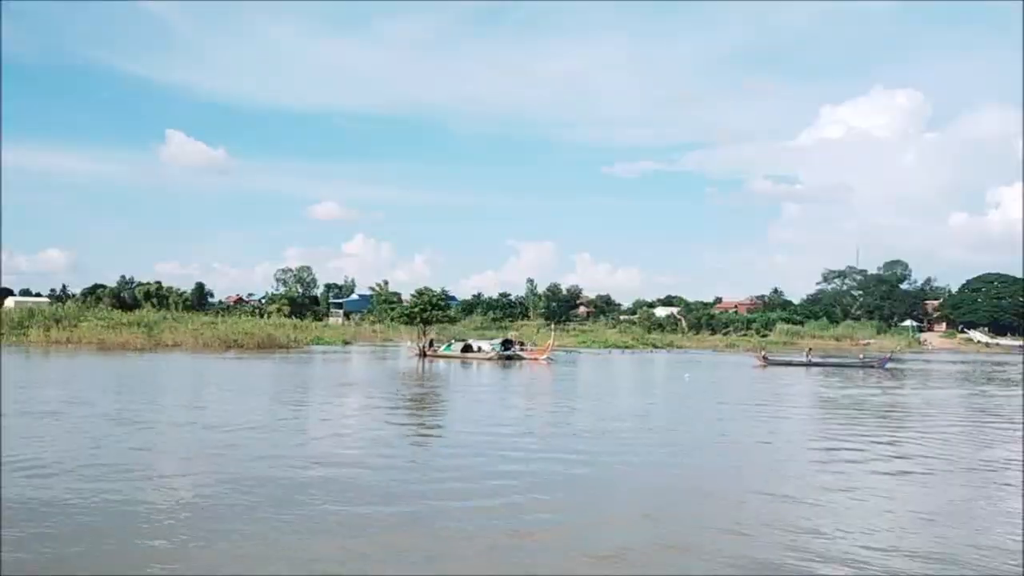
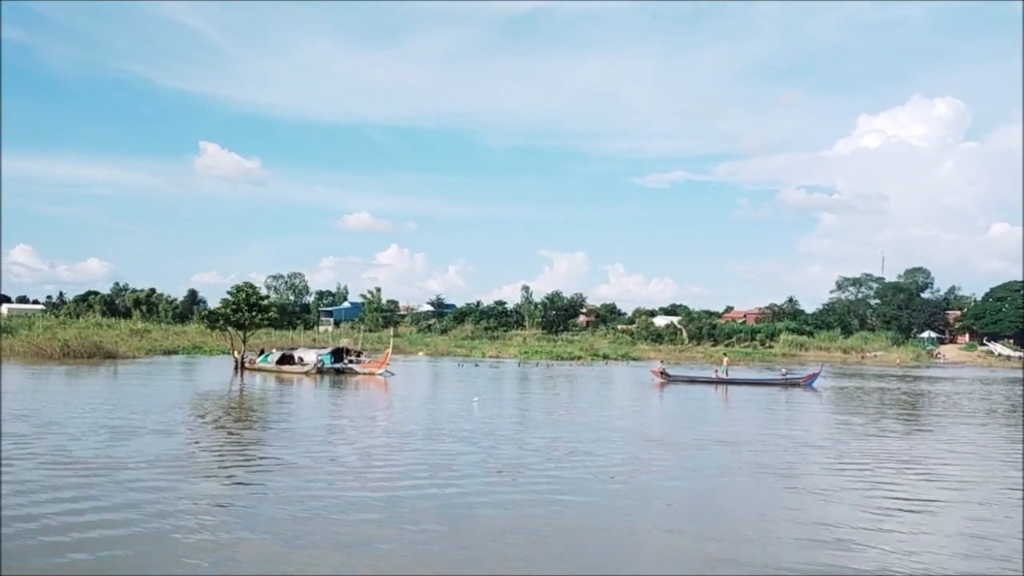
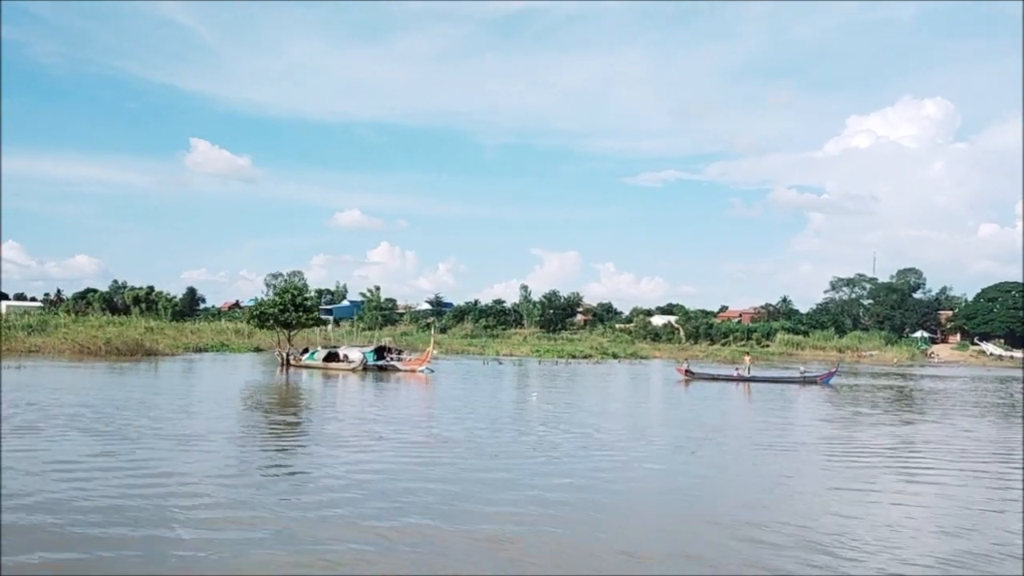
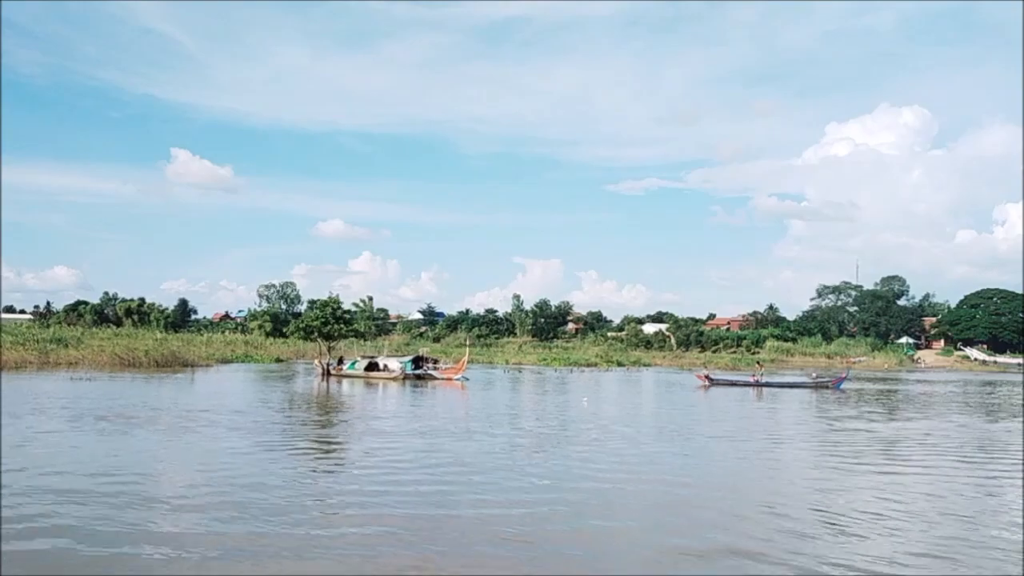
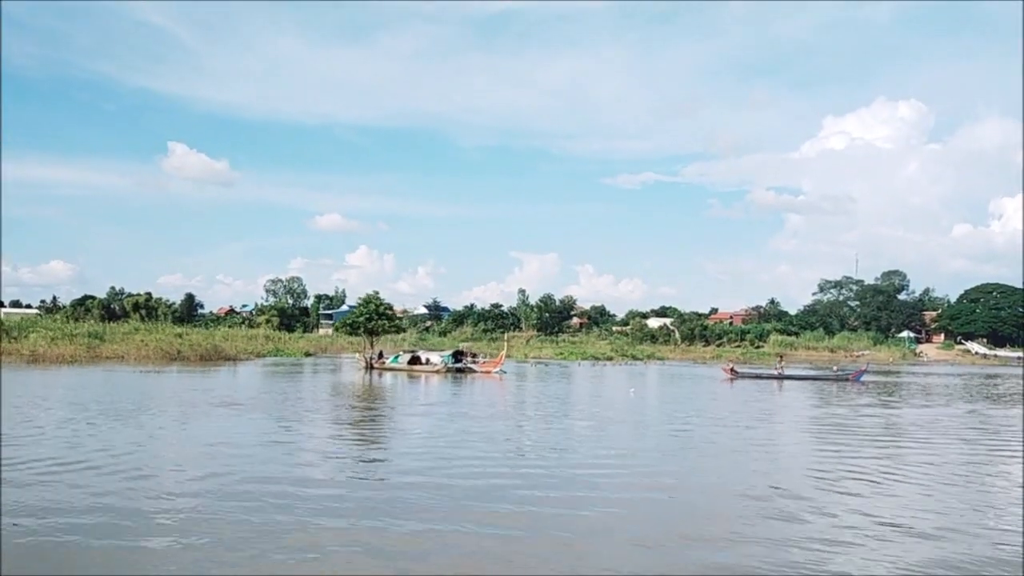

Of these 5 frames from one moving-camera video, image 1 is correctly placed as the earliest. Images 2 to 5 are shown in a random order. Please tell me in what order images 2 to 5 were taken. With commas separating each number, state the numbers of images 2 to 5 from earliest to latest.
5, 4, 3, 2
